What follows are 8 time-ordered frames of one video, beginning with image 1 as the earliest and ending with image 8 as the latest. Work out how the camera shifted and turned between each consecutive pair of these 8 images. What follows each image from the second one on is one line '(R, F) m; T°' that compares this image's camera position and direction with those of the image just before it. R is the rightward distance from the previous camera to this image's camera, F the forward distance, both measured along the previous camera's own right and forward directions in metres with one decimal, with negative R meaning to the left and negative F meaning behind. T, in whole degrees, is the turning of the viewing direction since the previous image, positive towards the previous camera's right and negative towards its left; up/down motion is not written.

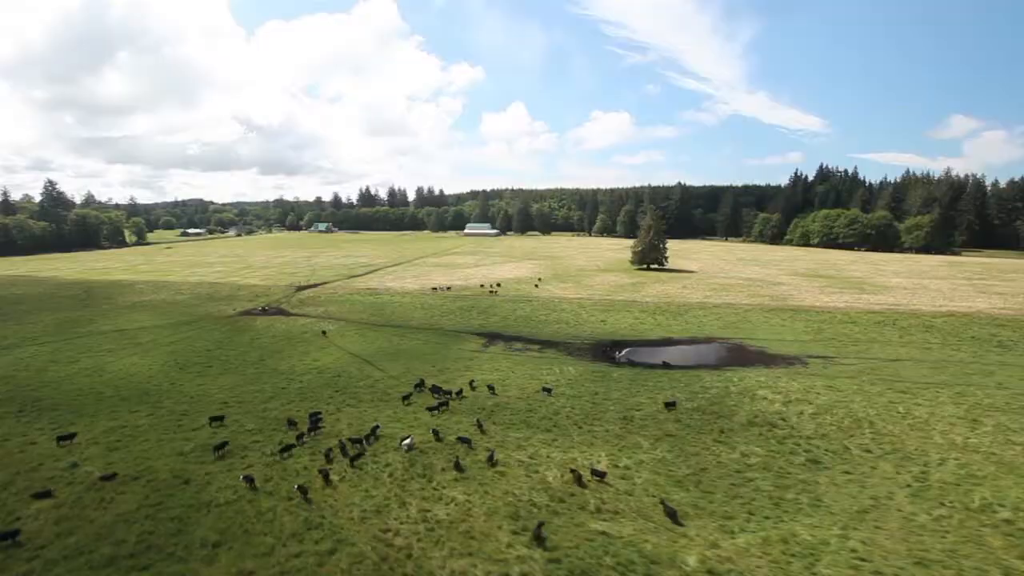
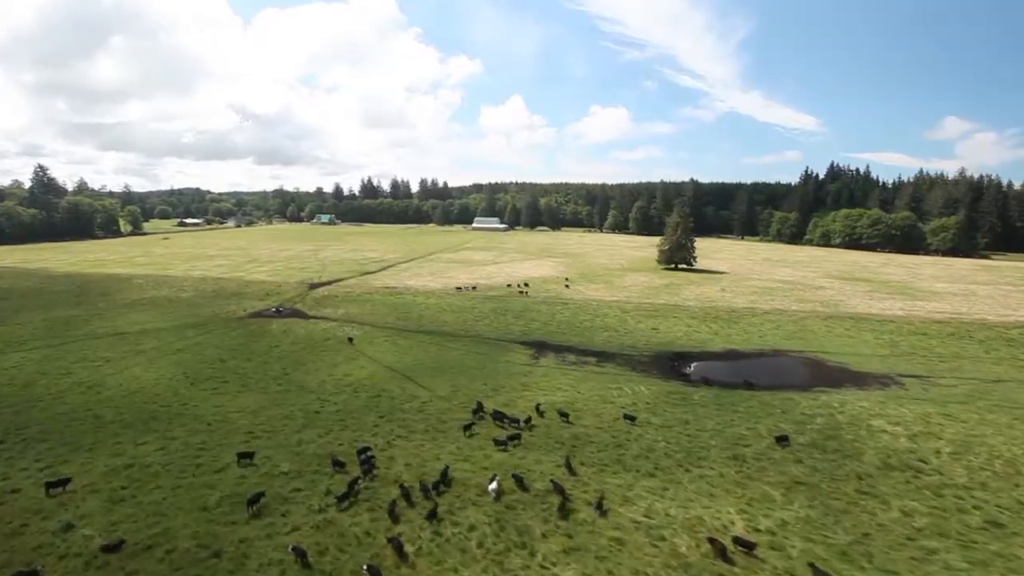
(-3.9, +4.9) m; +1°
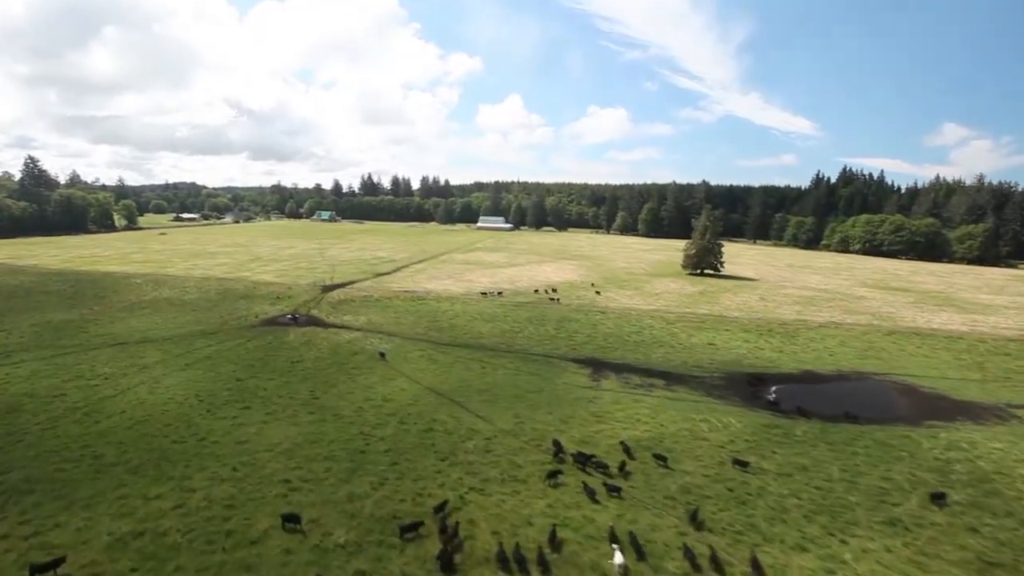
(-3.8, +4.6) m; +1°
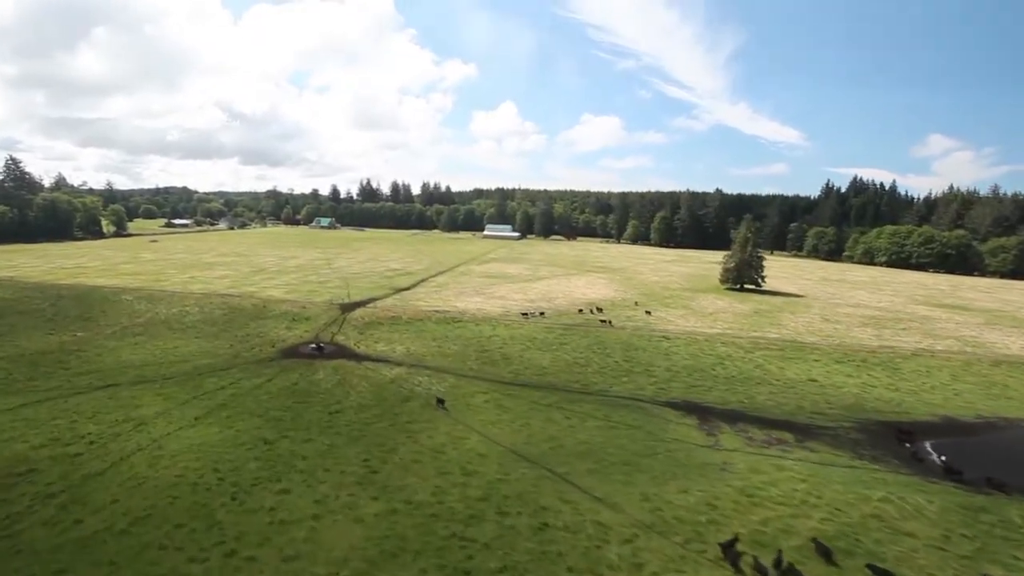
(-4.9, +6.7) m; +1°
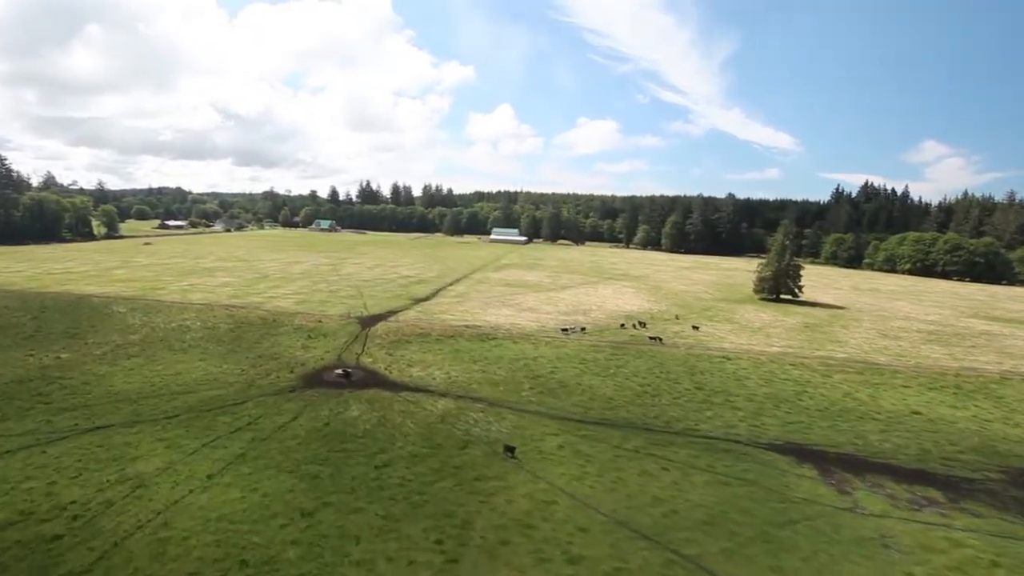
(-3.7, +5.1) m; +1°
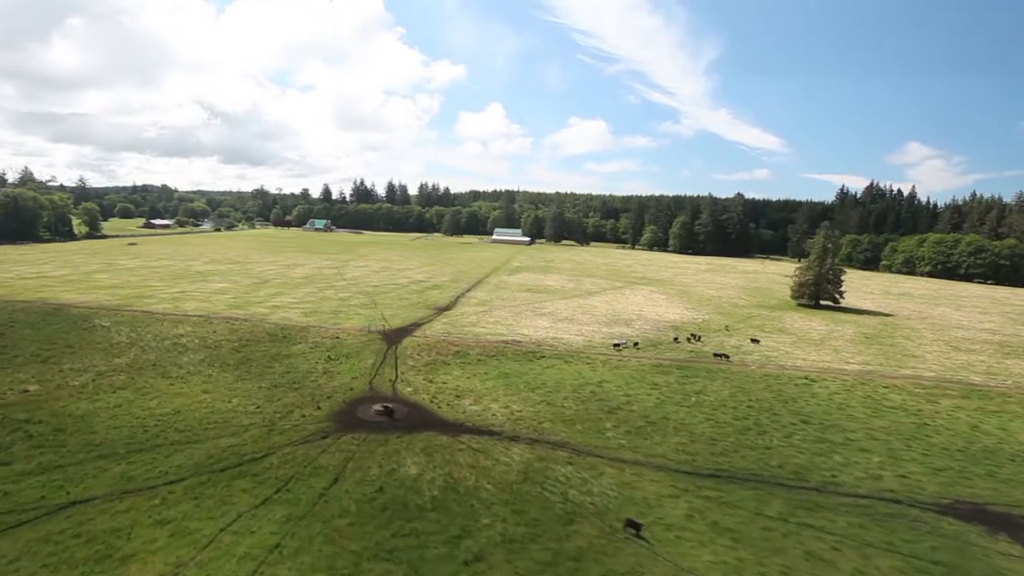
(-4.0, +5.7) m; +1°
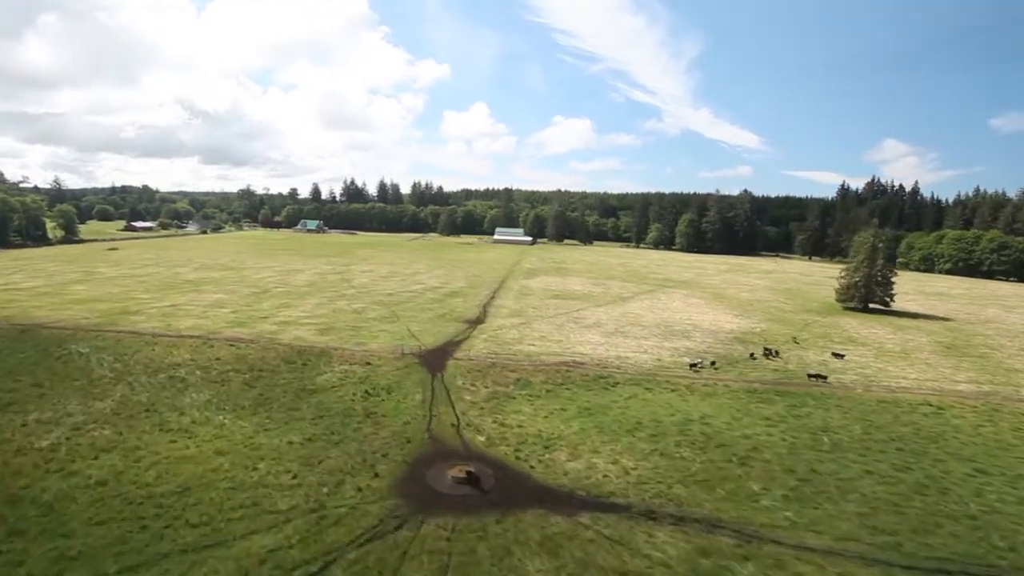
(-4.5, +6.2) m; +2°
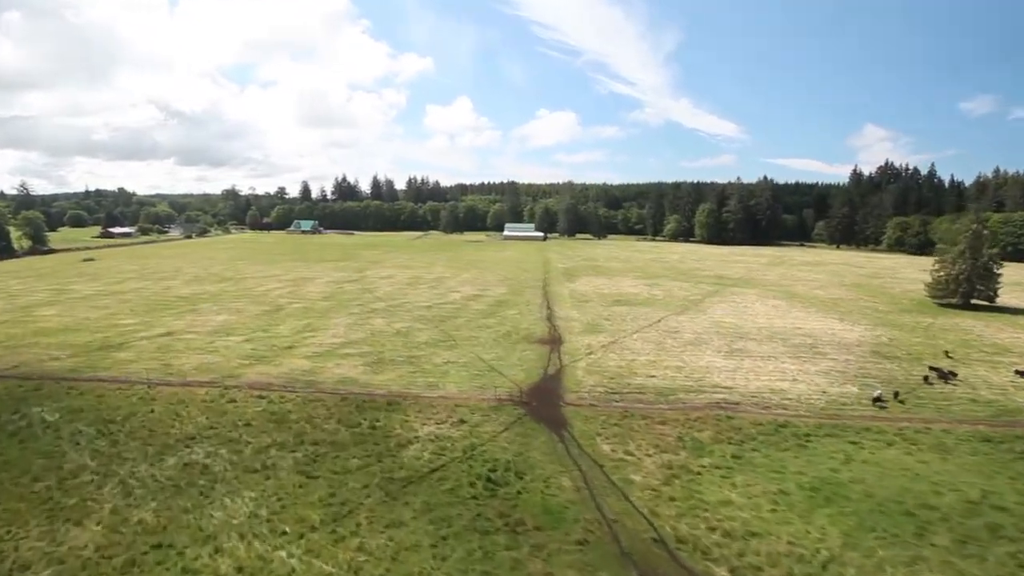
(-6.4, +9.0) m; +1°
